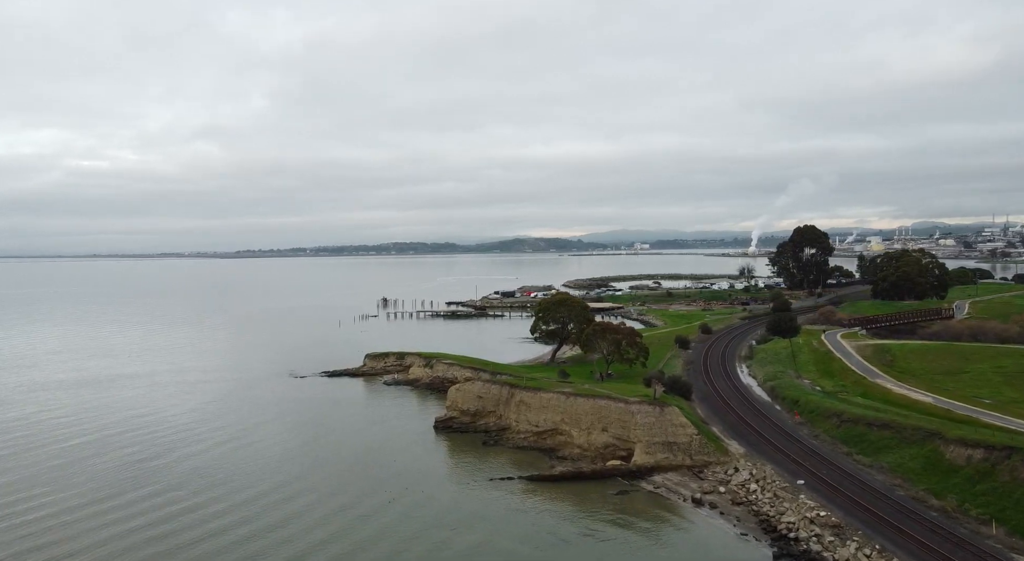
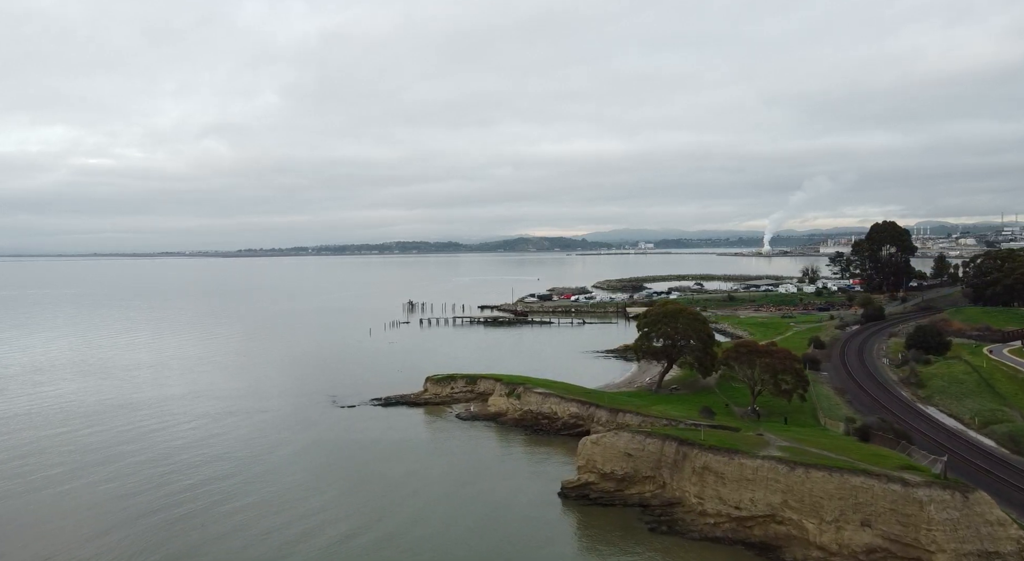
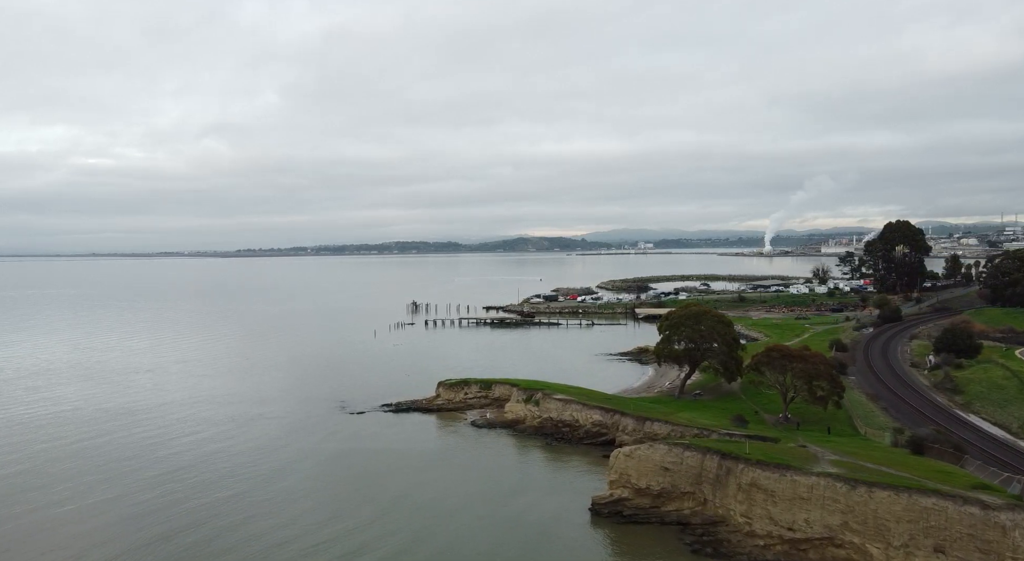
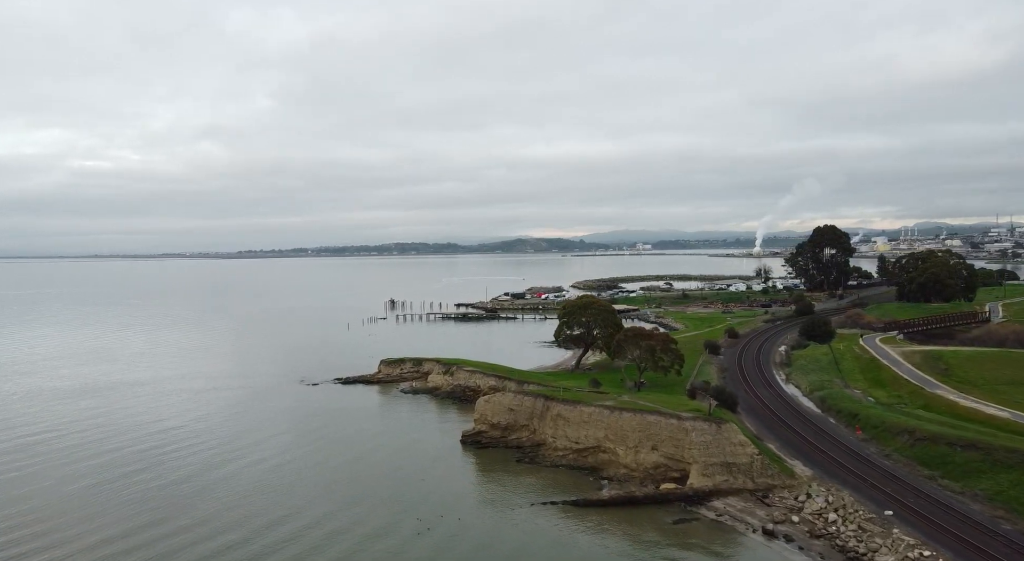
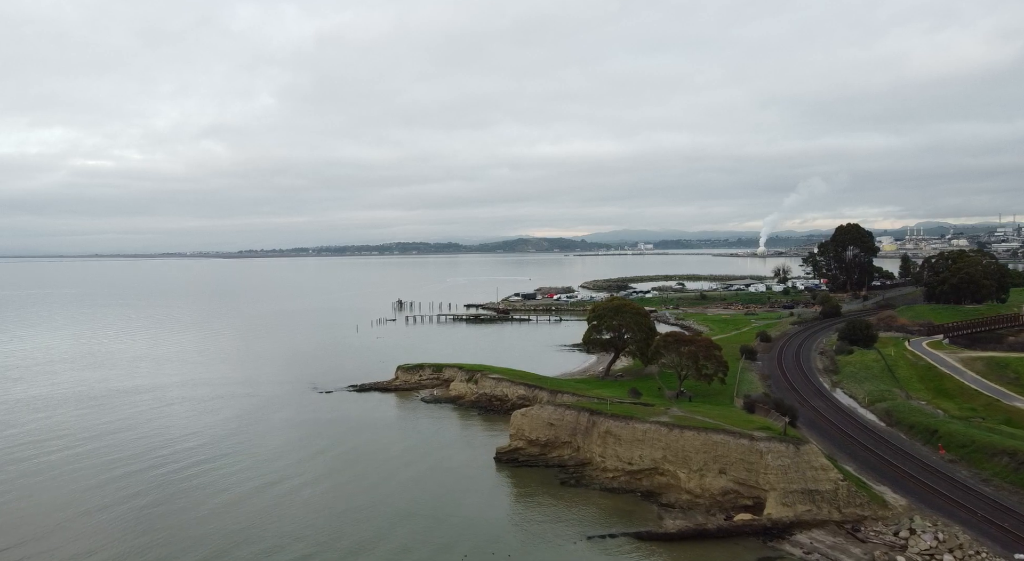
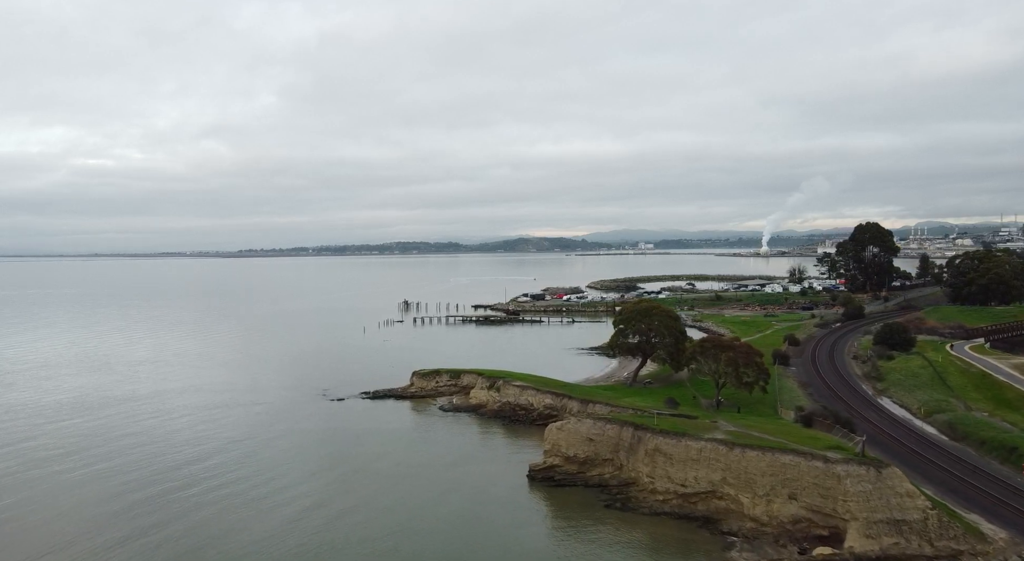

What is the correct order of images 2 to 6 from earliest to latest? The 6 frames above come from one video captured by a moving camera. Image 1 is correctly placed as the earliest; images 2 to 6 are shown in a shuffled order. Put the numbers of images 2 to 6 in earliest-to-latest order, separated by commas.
4, 5, 6, 2, 3
